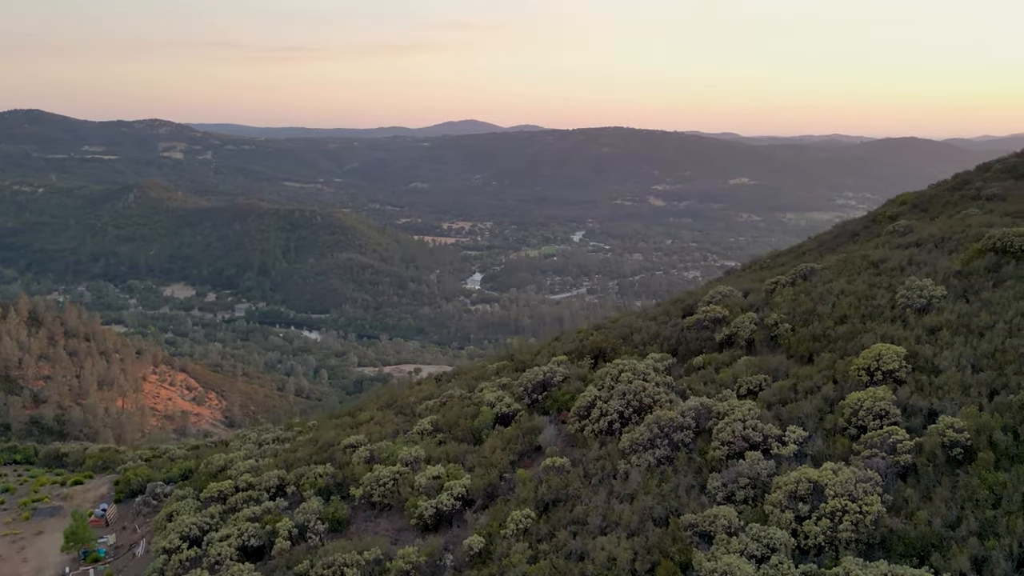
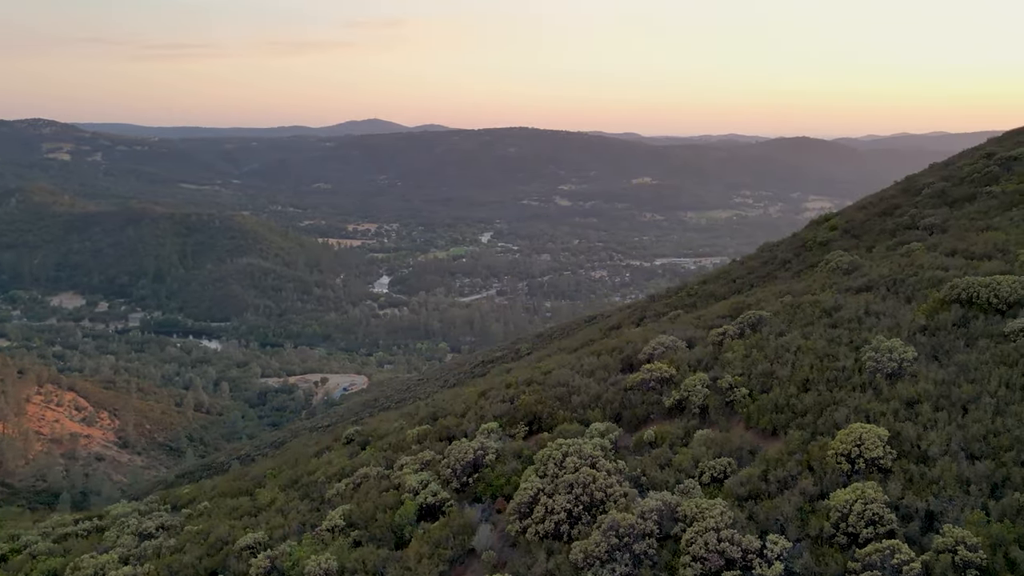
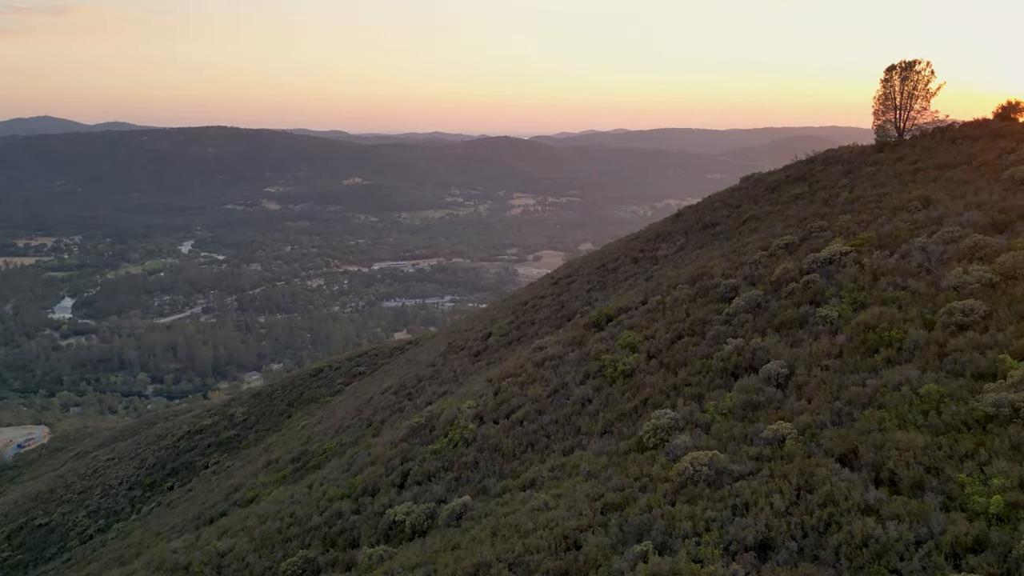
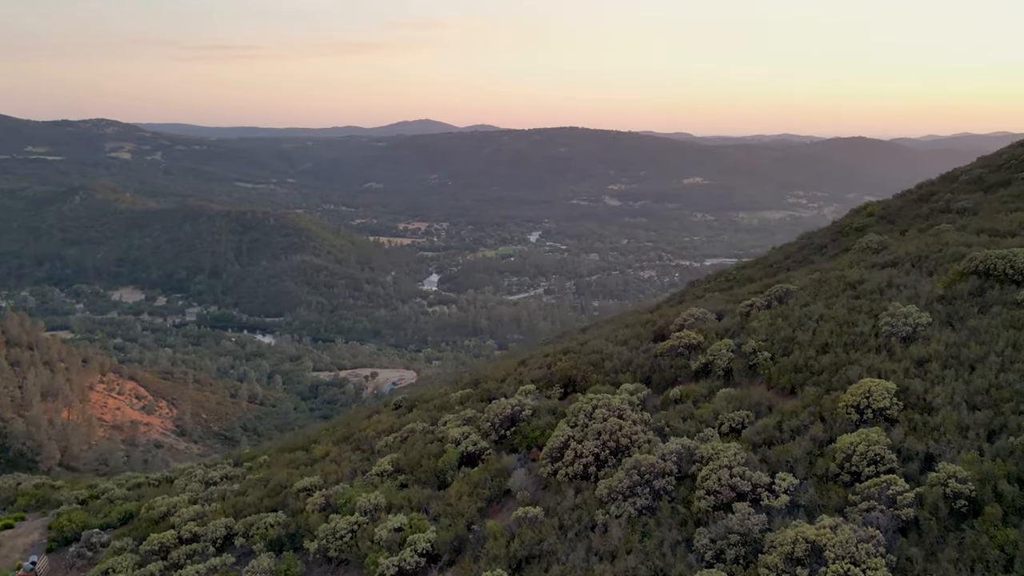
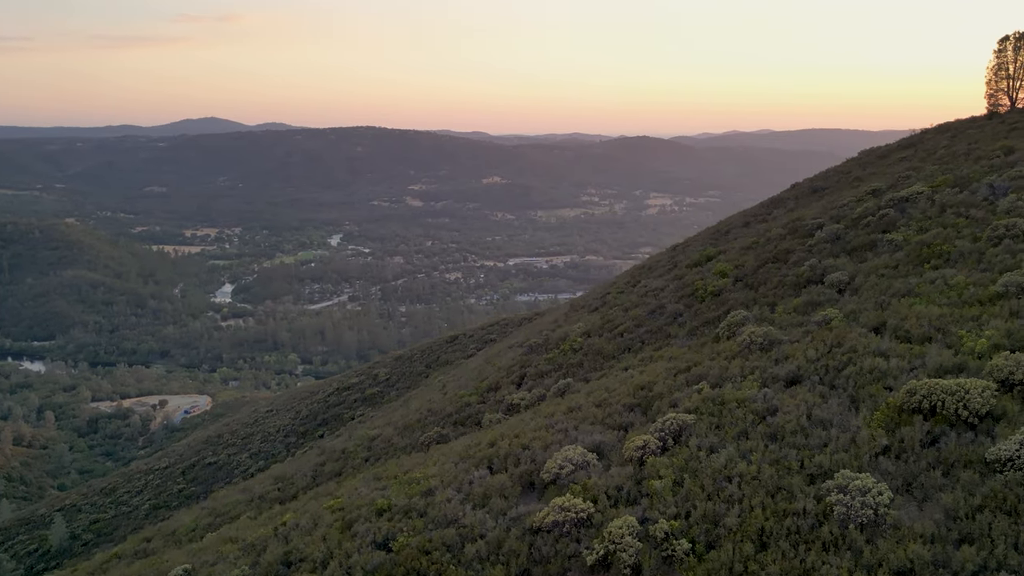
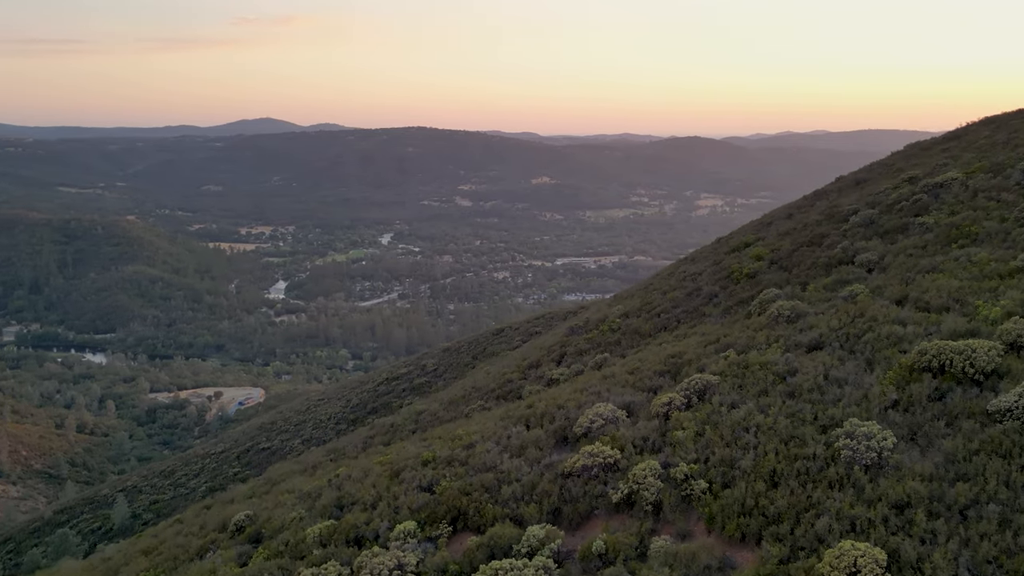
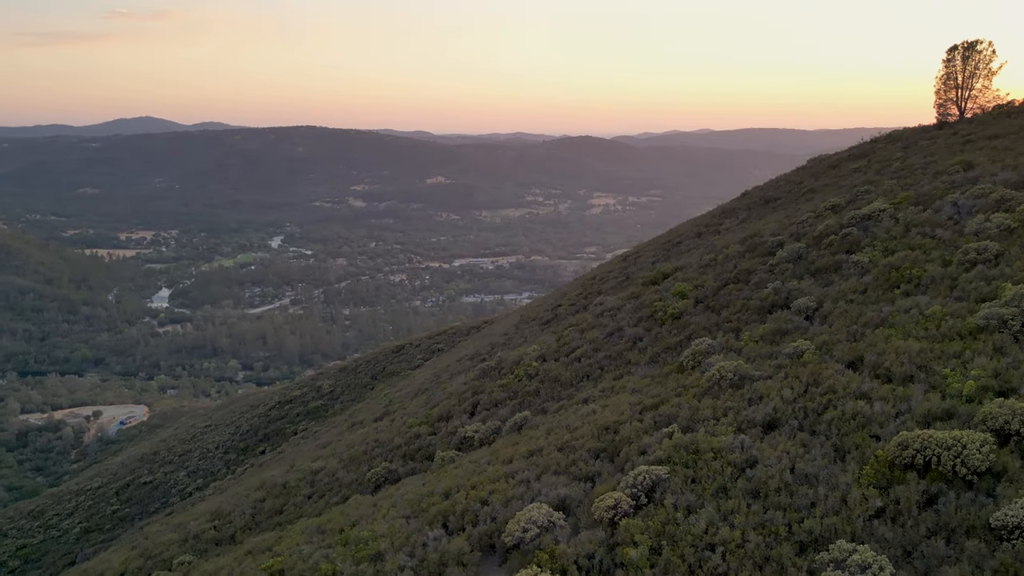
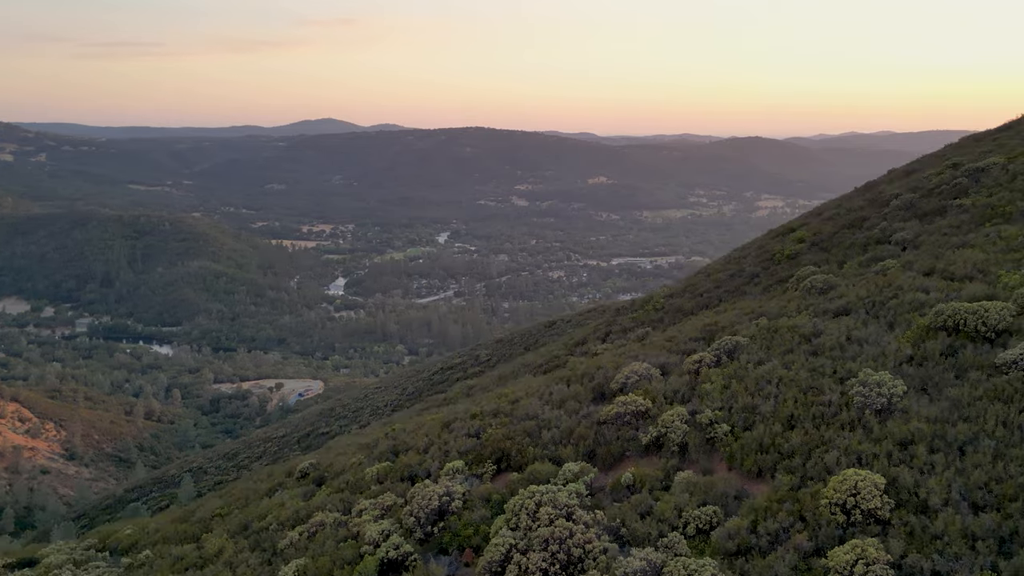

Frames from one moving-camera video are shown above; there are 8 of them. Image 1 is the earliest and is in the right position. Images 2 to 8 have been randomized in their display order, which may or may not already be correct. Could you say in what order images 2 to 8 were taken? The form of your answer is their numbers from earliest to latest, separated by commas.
4, 2, 8, 6, 5, 7, 3
